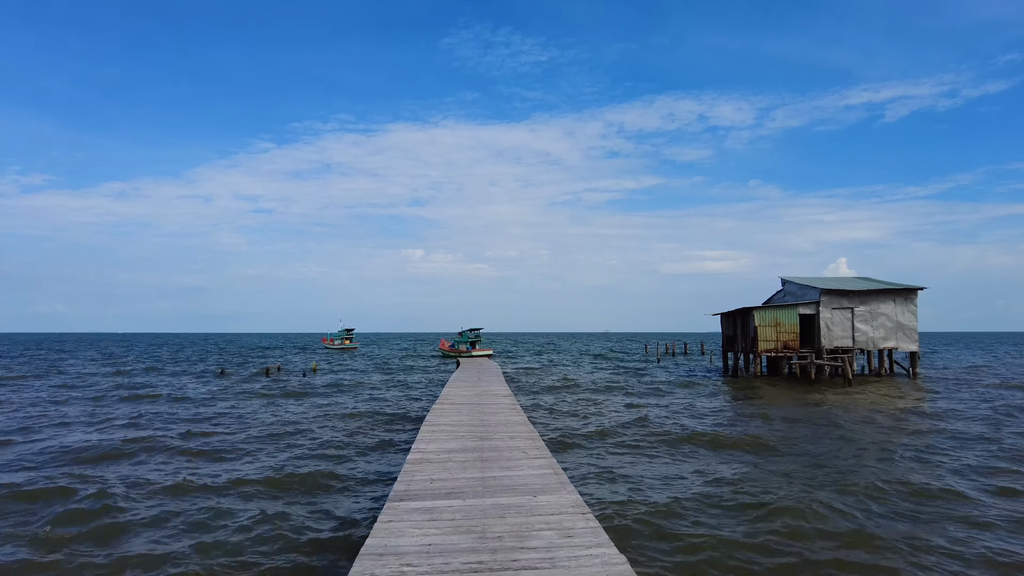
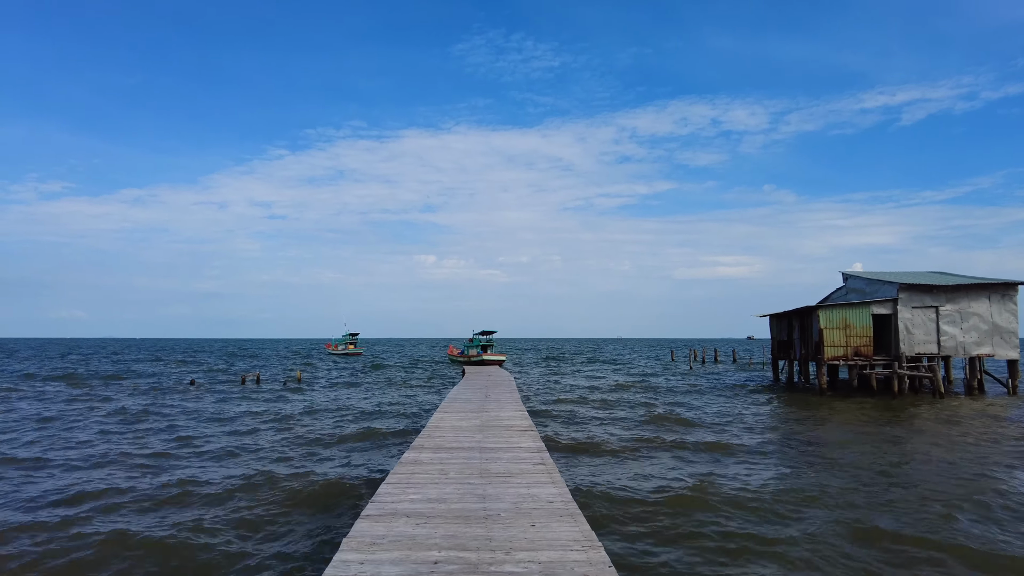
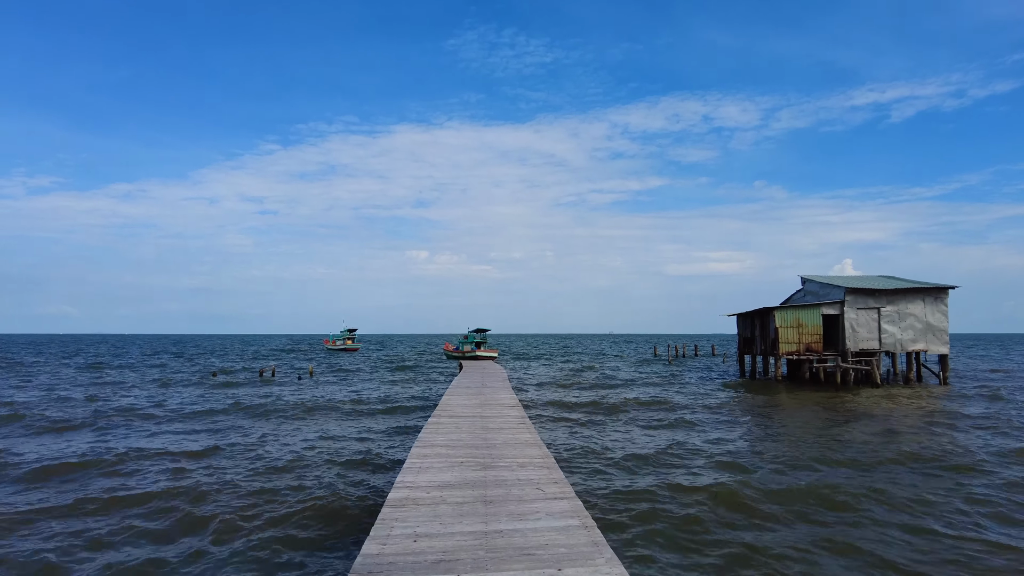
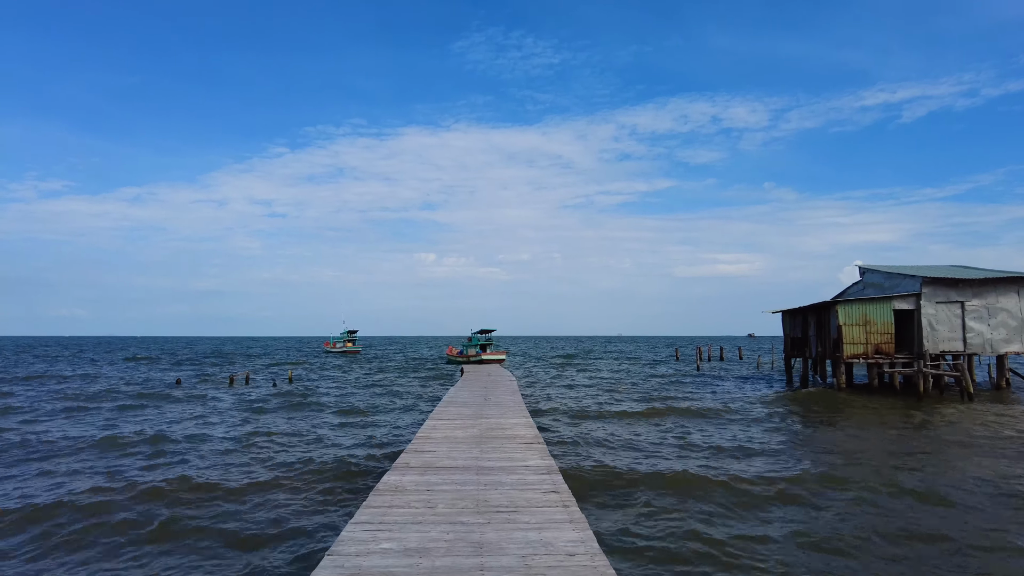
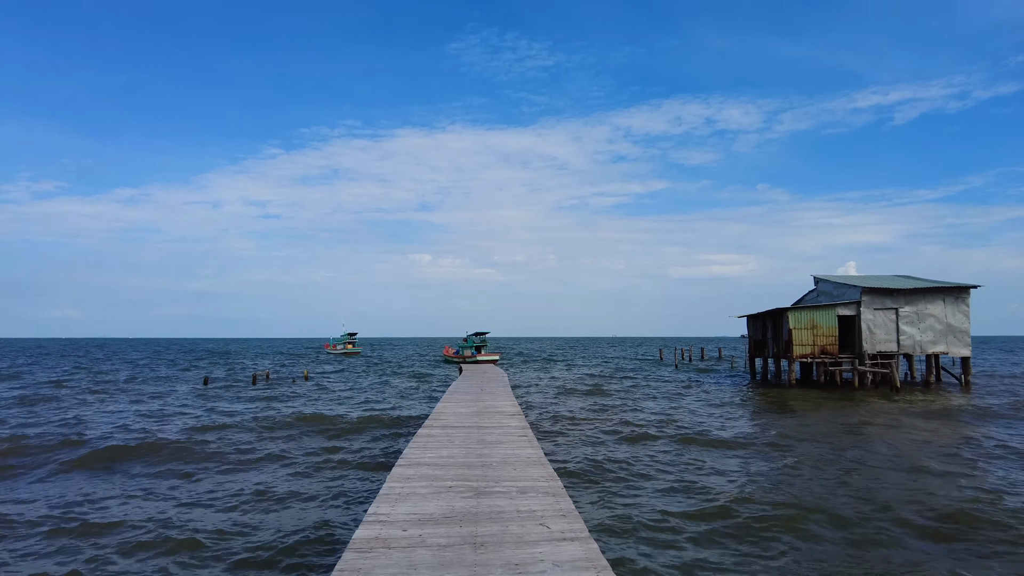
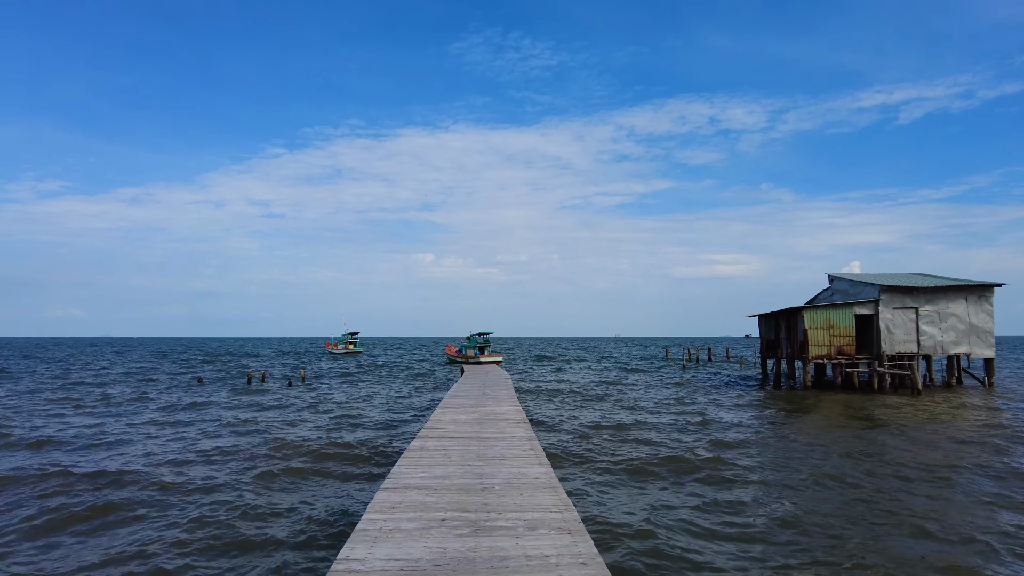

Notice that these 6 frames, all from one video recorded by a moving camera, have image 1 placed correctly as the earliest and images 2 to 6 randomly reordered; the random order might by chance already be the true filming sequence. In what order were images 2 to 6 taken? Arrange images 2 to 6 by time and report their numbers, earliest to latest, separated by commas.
3, 5, 6, 2, 4
